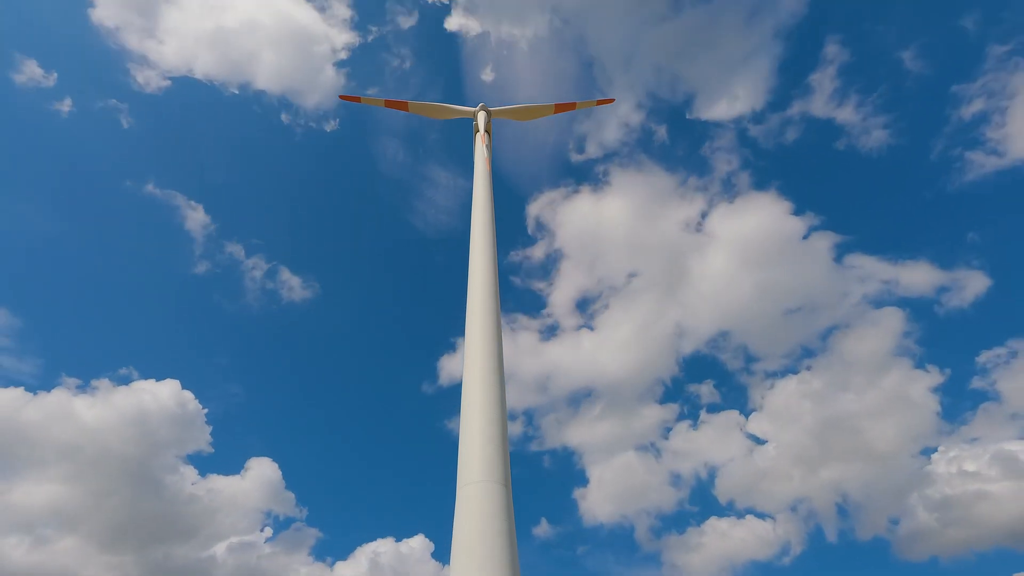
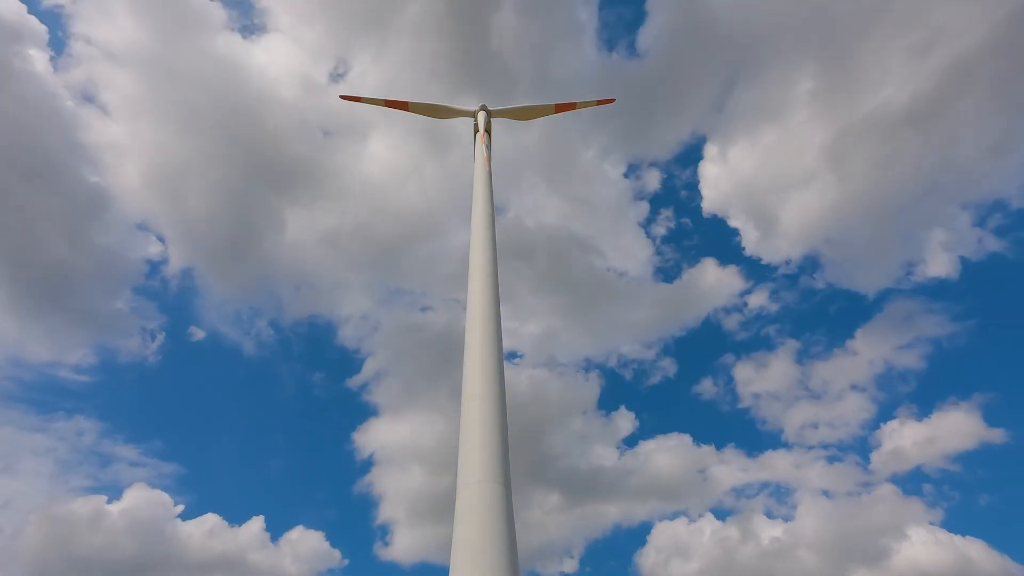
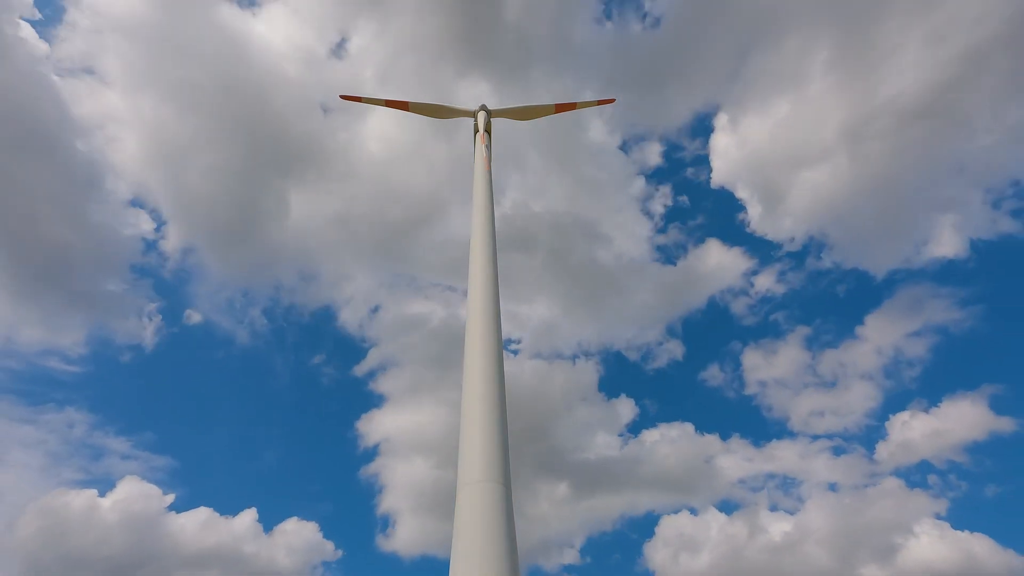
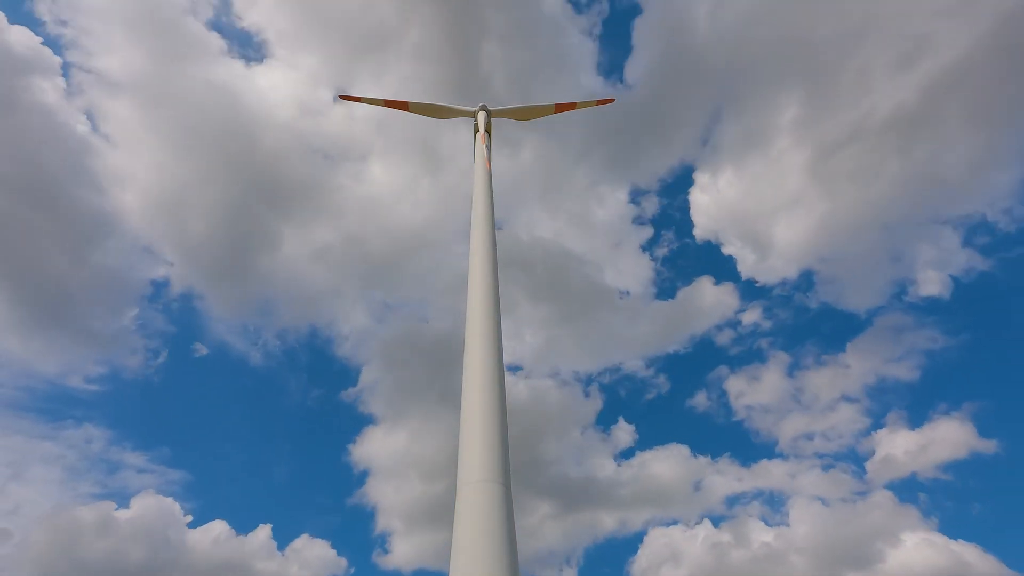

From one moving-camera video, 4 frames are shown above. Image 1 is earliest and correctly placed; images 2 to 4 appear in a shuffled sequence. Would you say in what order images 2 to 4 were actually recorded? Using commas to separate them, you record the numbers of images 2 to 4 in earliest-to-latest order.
3, 2, 4
